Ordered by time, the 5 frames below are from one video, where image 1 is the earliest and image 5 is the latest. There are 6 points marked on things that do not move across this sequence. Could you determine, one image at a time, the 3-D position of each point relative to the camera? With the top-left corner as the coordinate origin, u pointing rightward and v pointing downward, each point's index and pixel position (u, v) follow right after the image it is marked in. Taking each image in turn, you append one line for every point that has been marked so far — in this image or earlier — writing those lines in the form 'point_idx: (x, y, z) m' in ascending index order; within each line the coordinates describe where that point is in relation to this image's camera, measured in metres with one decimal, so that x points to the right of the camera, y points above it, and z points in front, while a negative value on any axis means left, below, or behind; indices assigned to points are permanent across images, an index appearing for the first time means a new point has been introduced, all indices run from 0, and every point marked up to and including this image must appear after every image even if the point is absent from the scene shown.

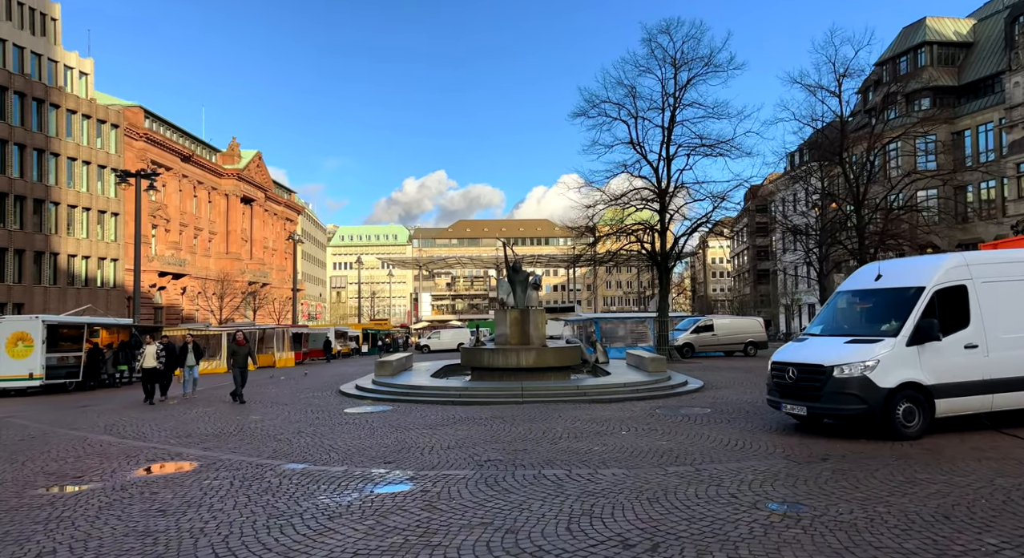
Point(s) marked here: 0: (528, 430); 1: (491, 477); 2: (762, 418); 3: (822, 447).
0: (+0.2, -2.4, +10.7) m
1: (-0.2, -2.2, +7.6) m
2: (+4.1, -2.3, +11.3) m
3: (+4.0, -2.1, +8.7) m
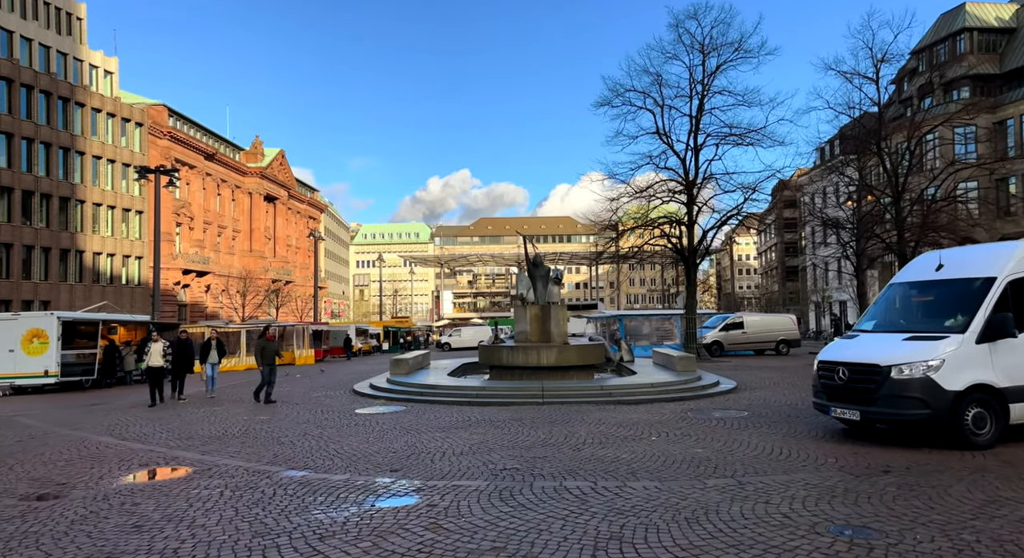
0: (+0.5, -2.3, +9.9) m
1: (0.0, -2.1, +6.8) m
2: (+4.4, -2.2, +10.3) m
3: (+4.2, -2.0, +7.7) m
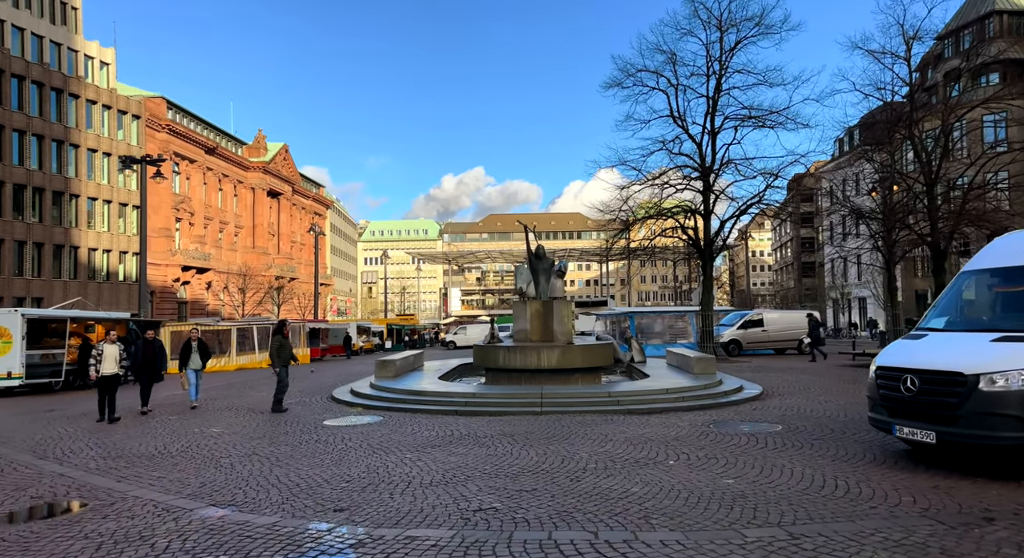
0: (+0.3, -2.1, +8.1) m
1: (-0.3, -2.0, +5.0) m
2: (+4.3, -2.0, +8.5) m
3: (+4.0, -1.9, +5.8) m
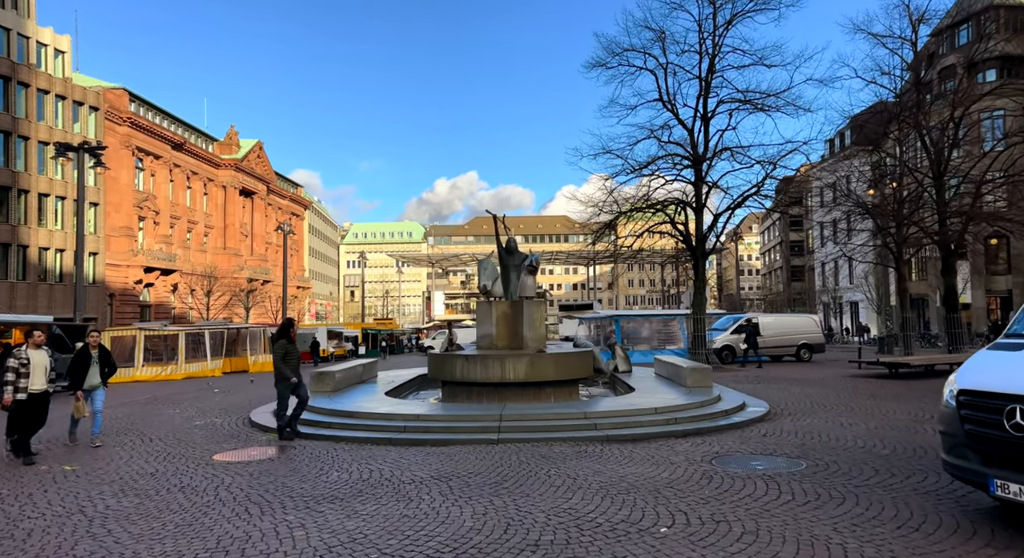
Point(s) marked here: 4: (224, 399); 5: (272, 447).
0: (-0.3, -2.0, +5.7) m
1: (-0.8, -1.8, +2.6) m
2: (+3.6, -1.9, +6.1) m
3: (+3.4, -1.7, +3.5) m
4: (-6.6, -2.7, +15.6) m
5: (-3.3, -2.3, +9.3) m
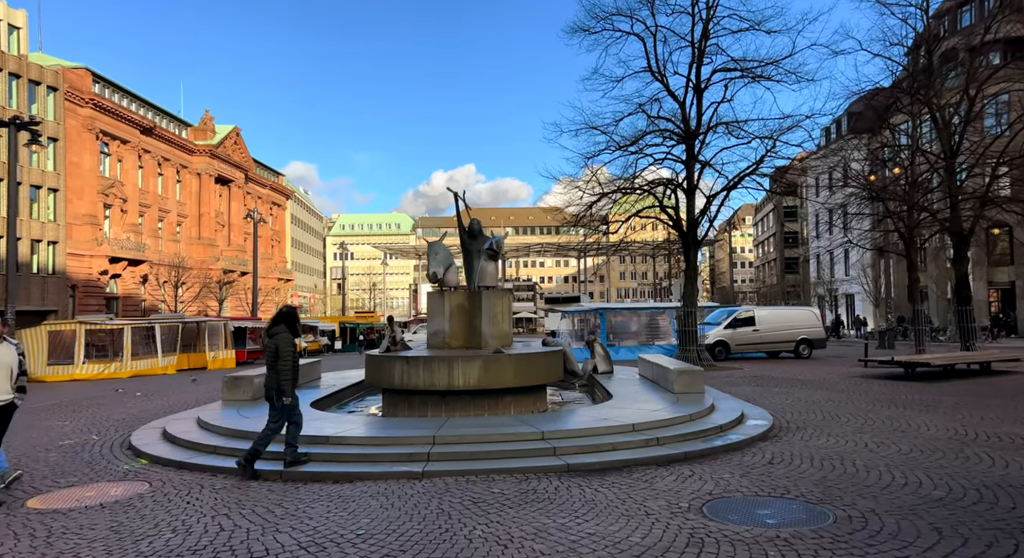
0: (-1.0, -1.8, +3.5) m
1: (-1.5, -1.7, +0.4) m
2: (+3.0, -1.8, +4.0) m
3: (+2.7, -1.6, +1.3) m
4: (-7.3, -2.4, +13.4) m
5: (-4.0, -2.1, +7.0) m
